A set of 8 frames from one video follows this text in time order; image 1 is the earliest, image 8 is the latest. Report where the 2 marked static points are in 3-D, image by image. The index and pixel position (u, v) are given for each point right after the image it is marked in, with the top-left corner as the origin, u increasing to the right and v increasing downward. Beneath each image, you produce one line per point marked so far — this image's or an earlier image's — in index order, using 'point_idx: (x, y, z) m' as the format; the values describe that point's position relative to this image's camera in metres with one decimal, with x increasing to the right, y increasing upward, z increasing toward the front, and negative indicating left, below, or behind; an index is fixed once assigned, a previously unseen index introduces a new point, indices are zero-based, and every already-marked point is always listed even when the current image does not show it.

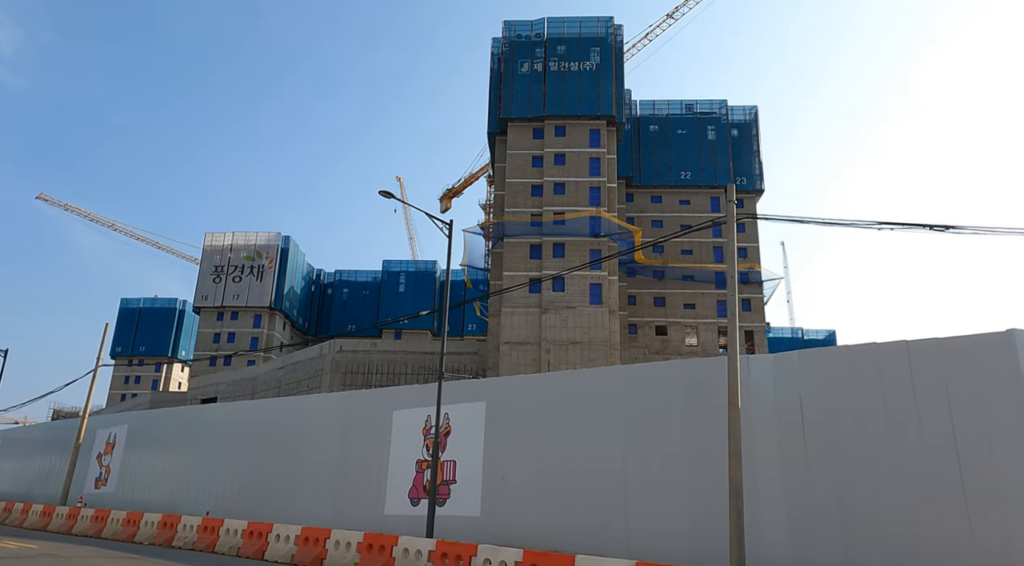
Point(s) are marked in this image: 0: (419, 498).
0: (-2.5, -5.7, +18.5) m
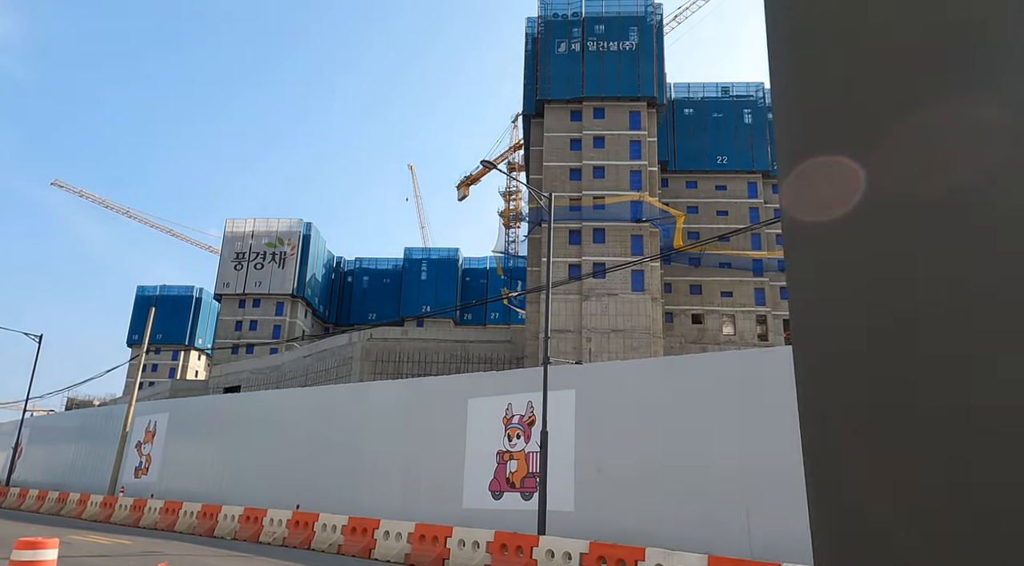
0: (-0.3, -5.2, +17.5) m
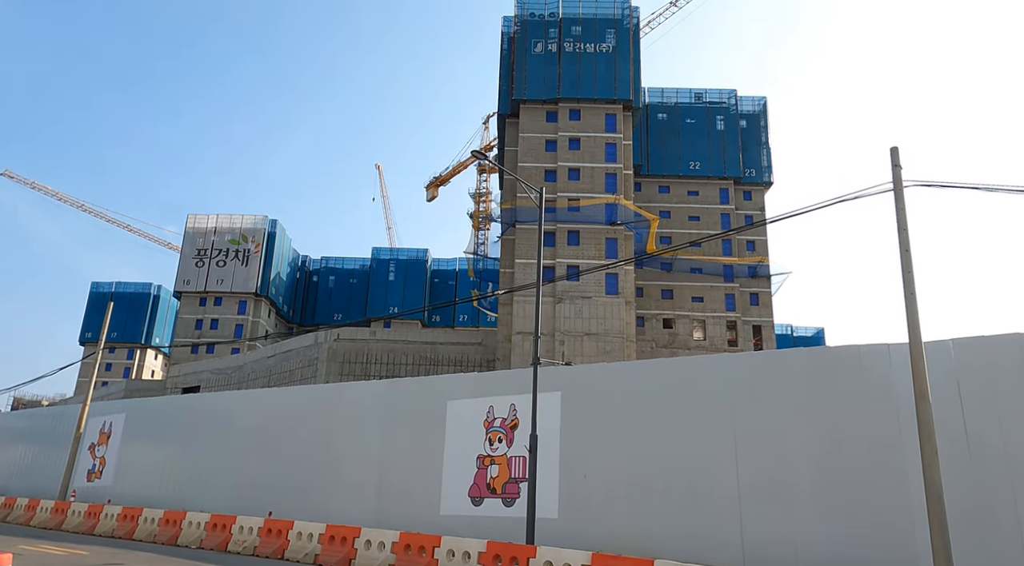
0: (-0.7, -5.2, +16.8) m
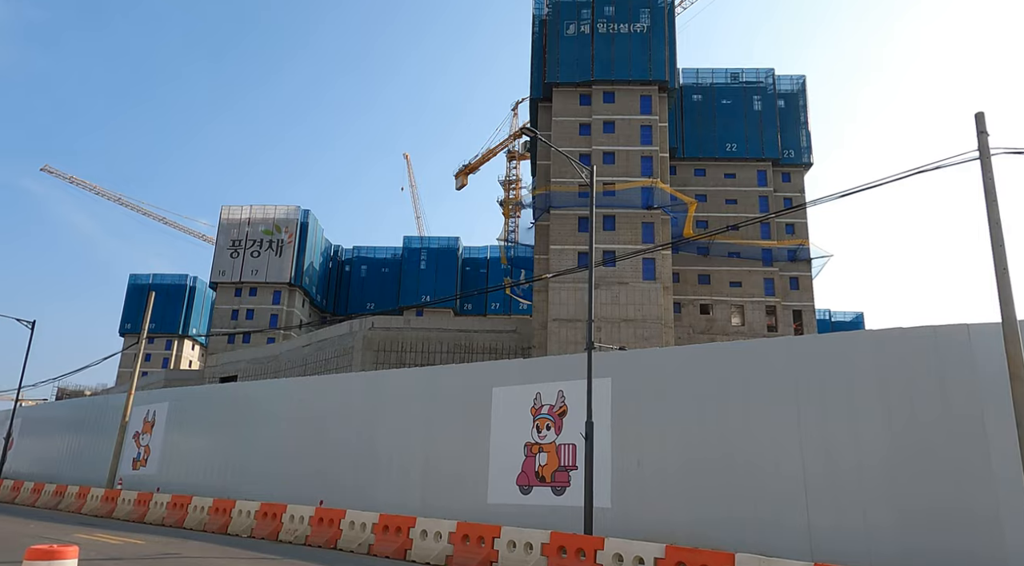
0: (+0.4, -4.8, +16.4) m
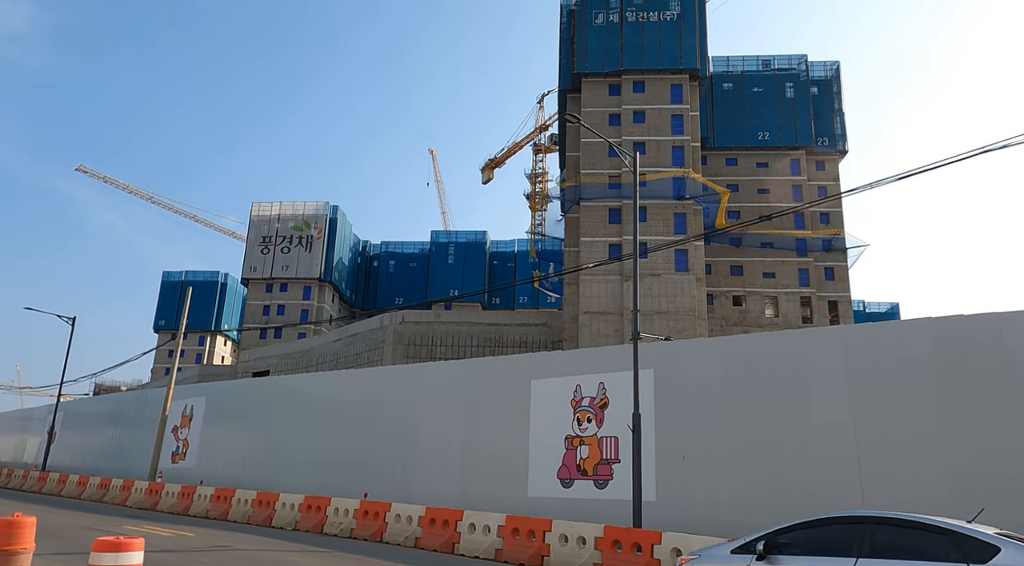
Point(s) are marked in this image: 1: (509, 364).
0: (+1.4, -4.6, +16.2) m
1: (-0.1, -2.1, +18.1) m
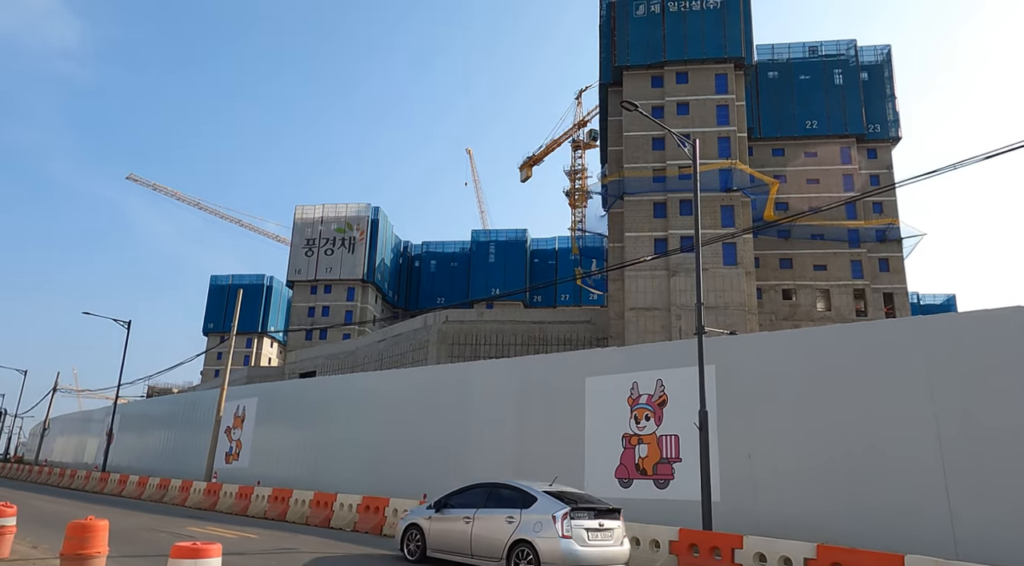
0: (+2.7, -4.4, +15.8) m
1: (+1.3, -2.0, +17.8) m
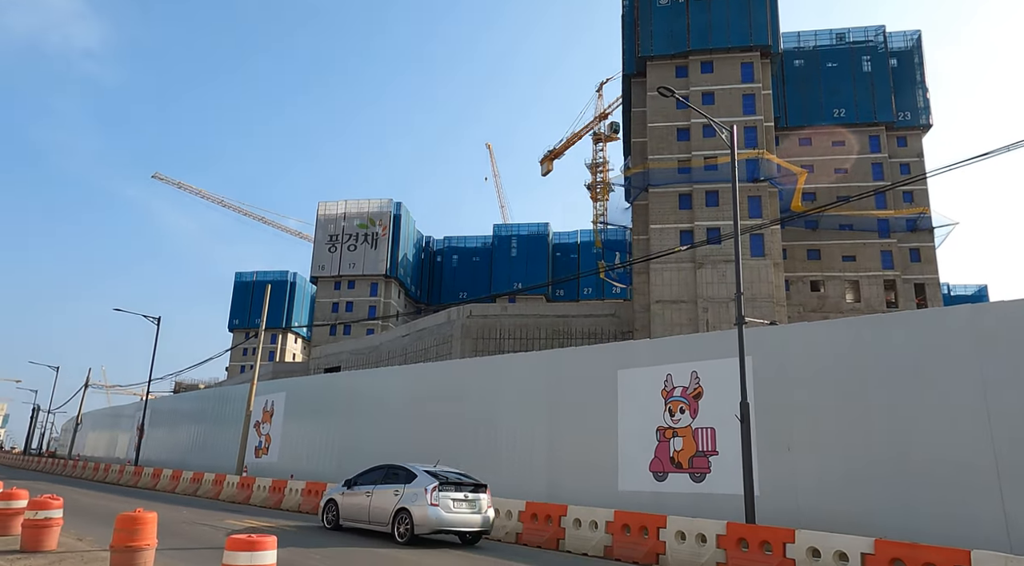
0: (+3.4, -4.2, +15.6) m
1: (+2.0, -1.8, +17.6) m
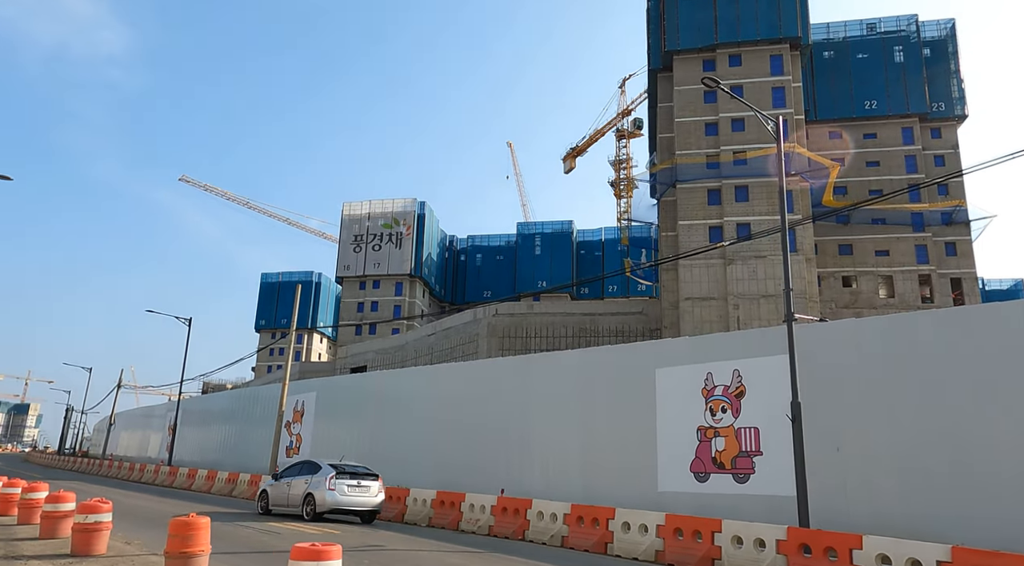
0: (+4.3, -4.1, +15.2) m
1: (+2.9, -1.7, +17.3) m
